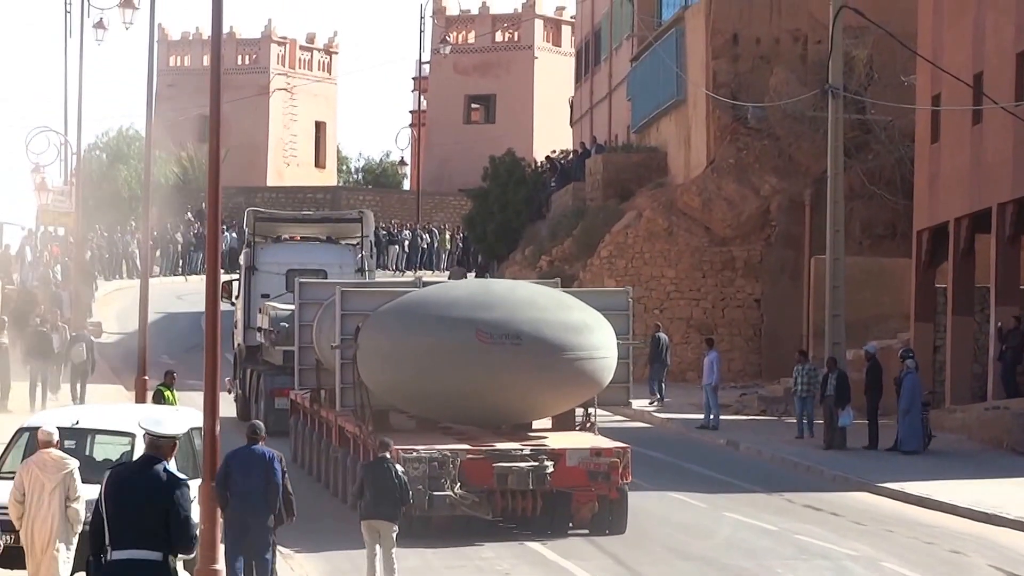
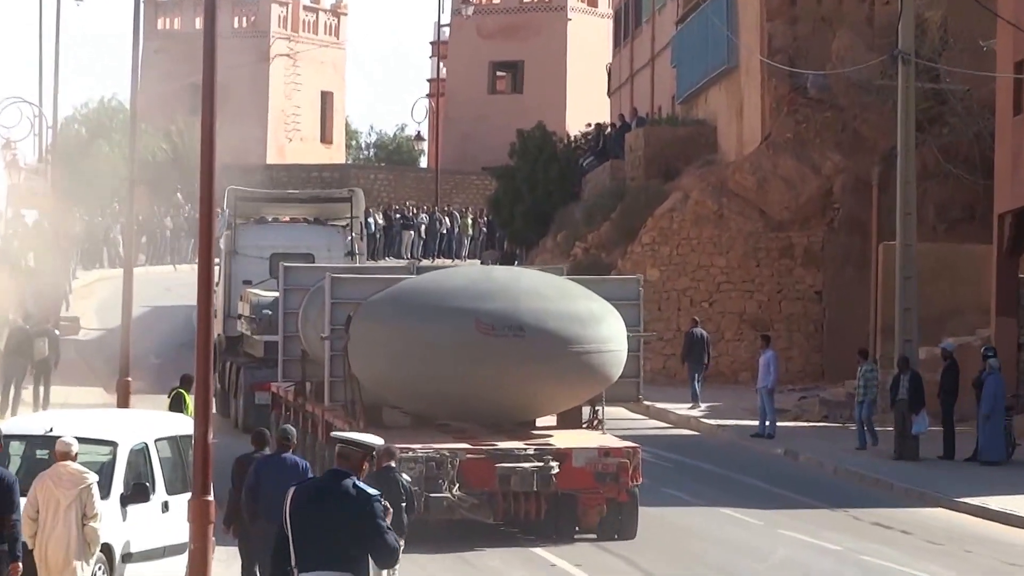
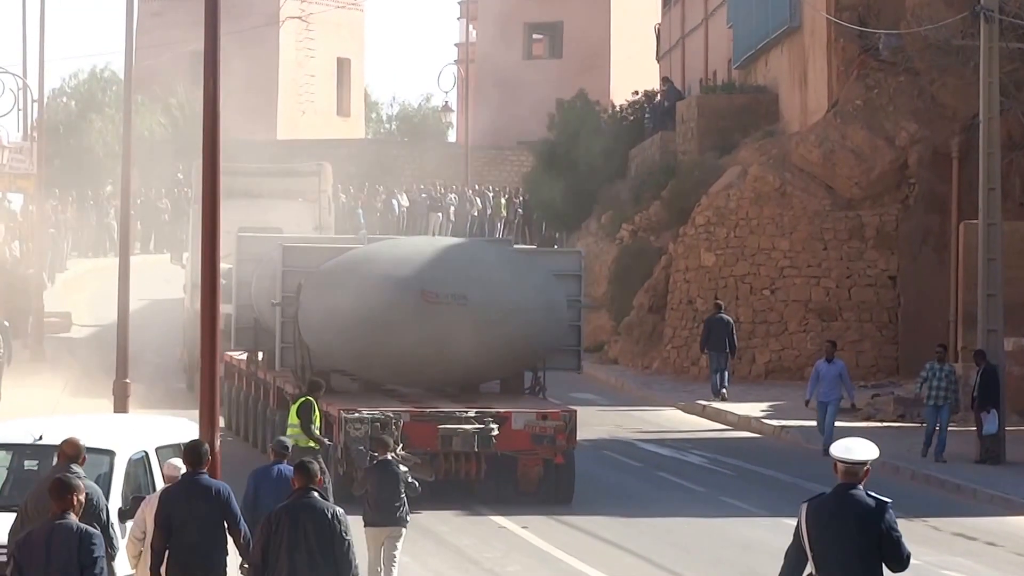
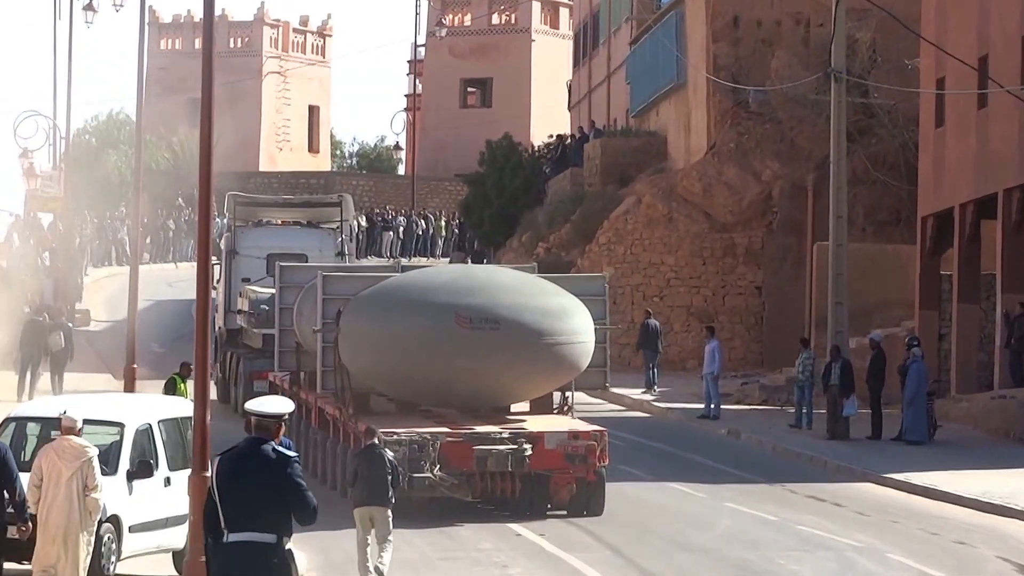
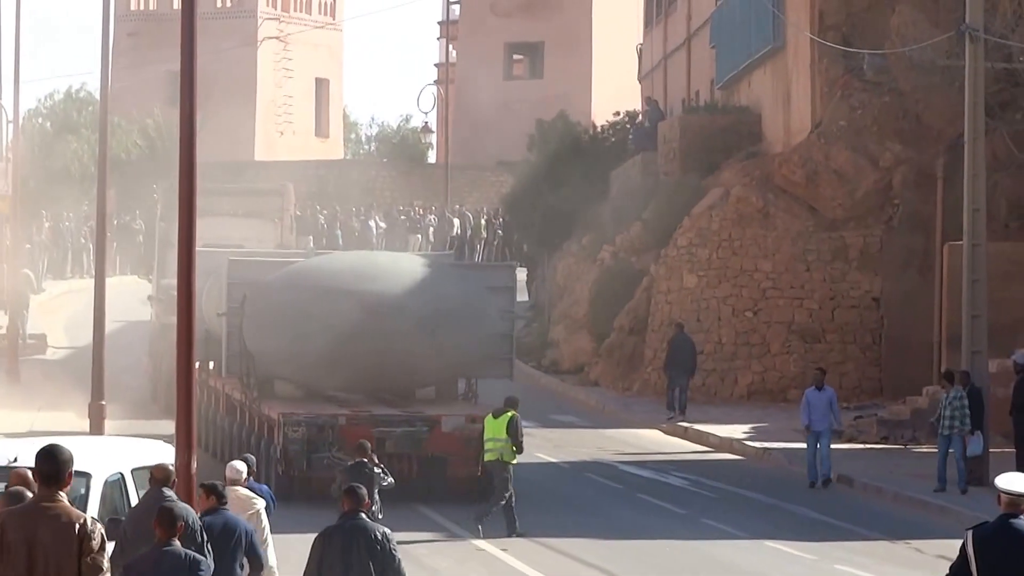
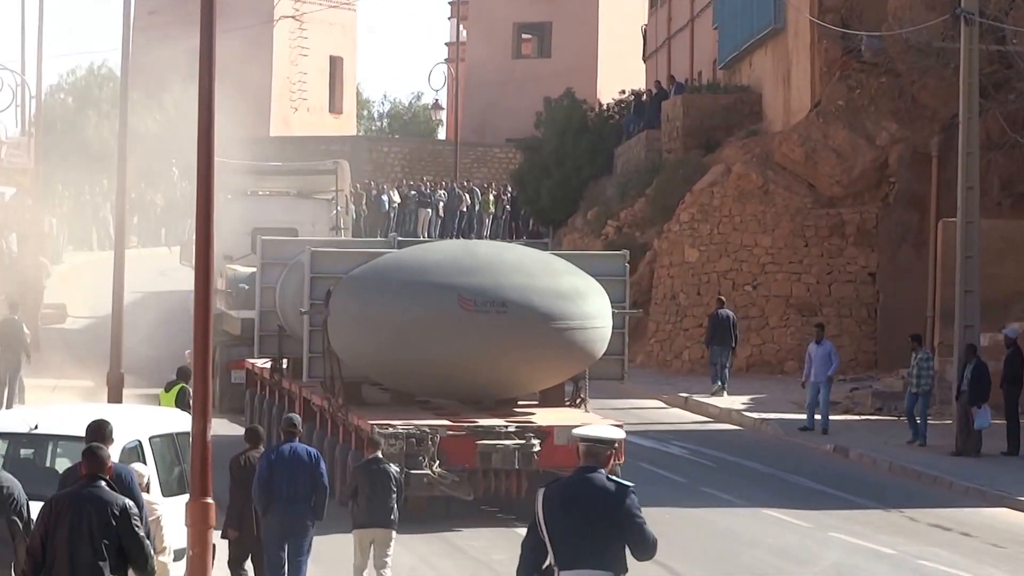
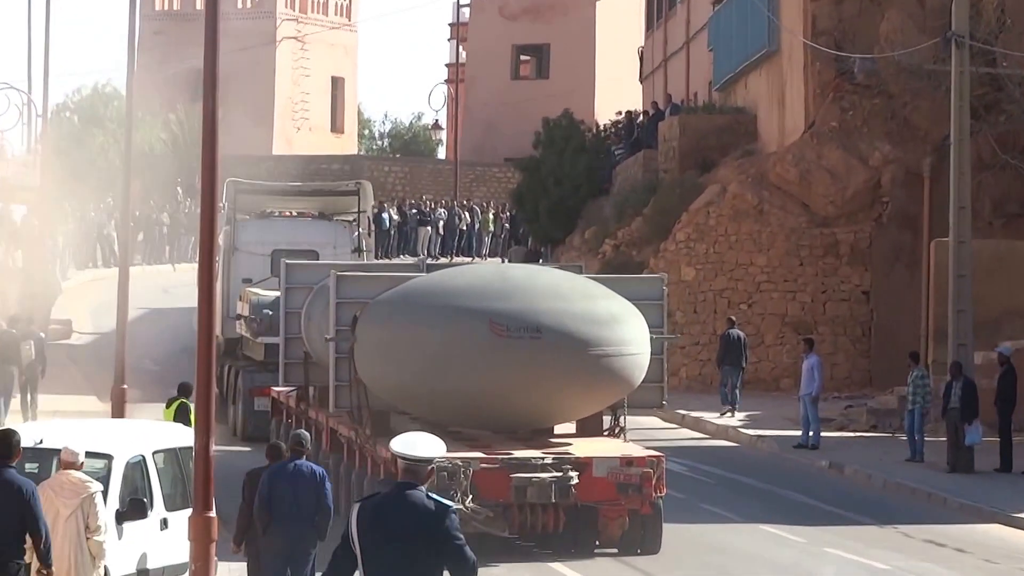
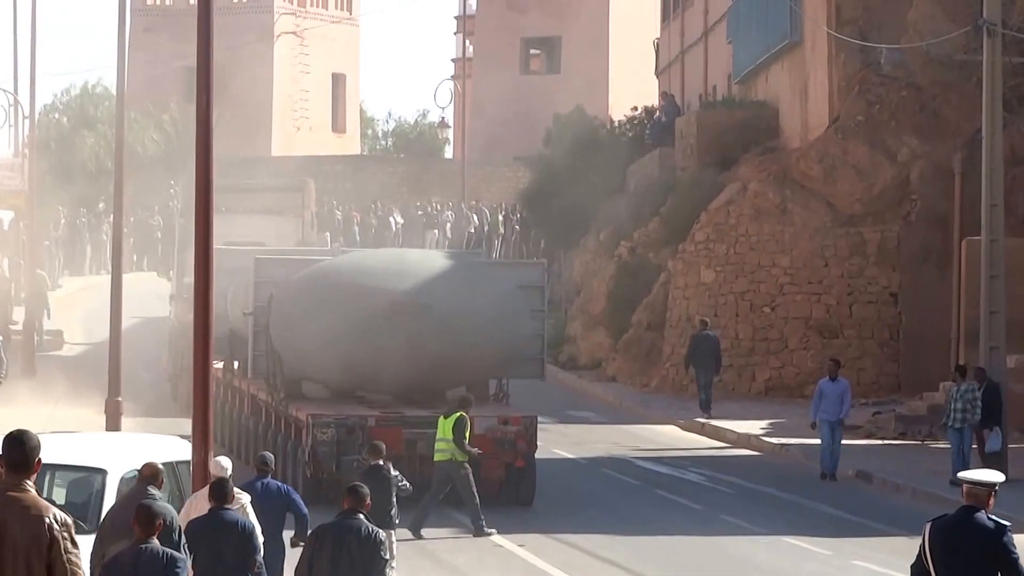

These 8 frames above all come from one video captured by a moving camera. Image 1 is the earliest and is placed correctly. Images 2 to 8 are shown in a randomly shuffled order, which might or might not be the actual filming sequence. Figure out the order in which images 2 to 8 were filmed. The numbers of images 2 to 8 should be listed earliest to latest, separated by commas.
4, 2, 7, 6, 3, 8, 5
